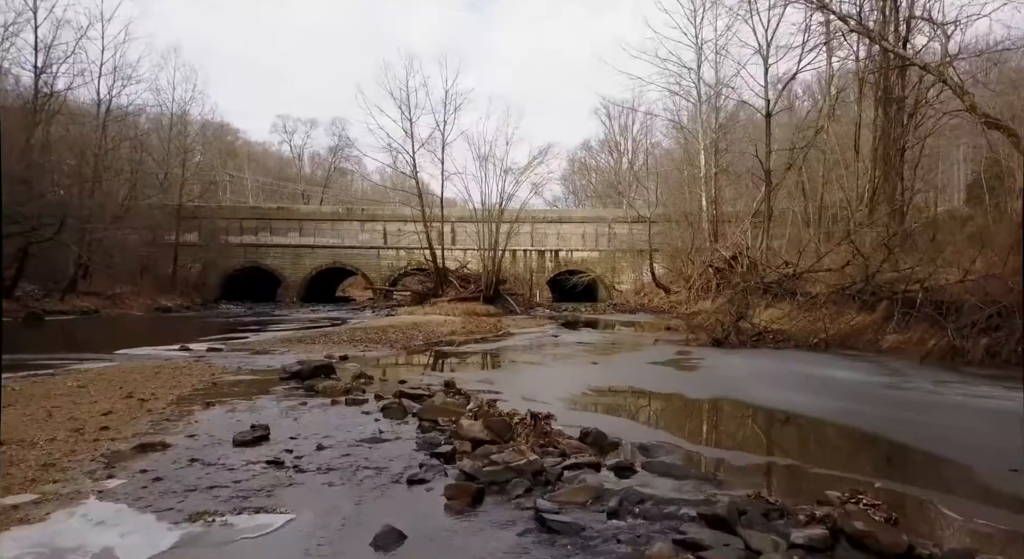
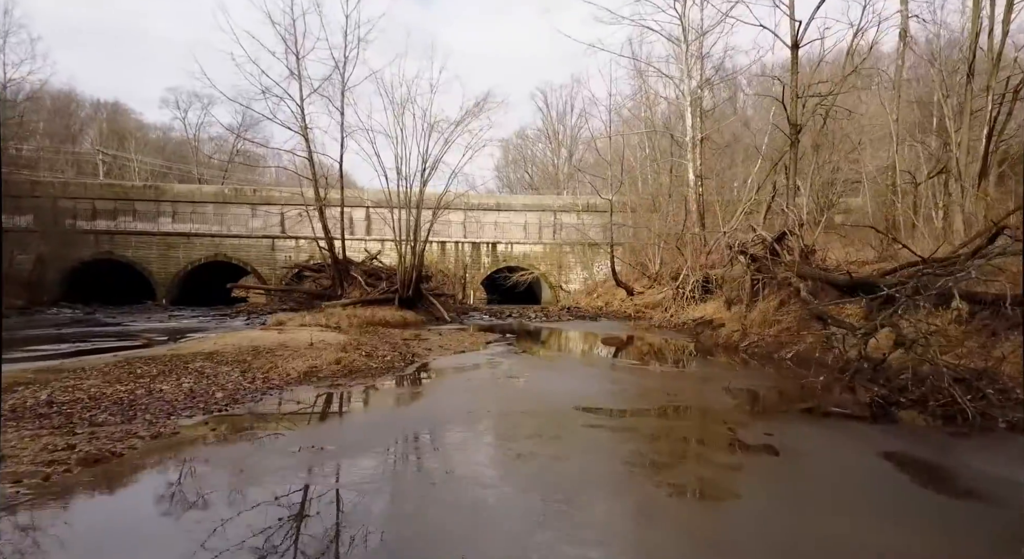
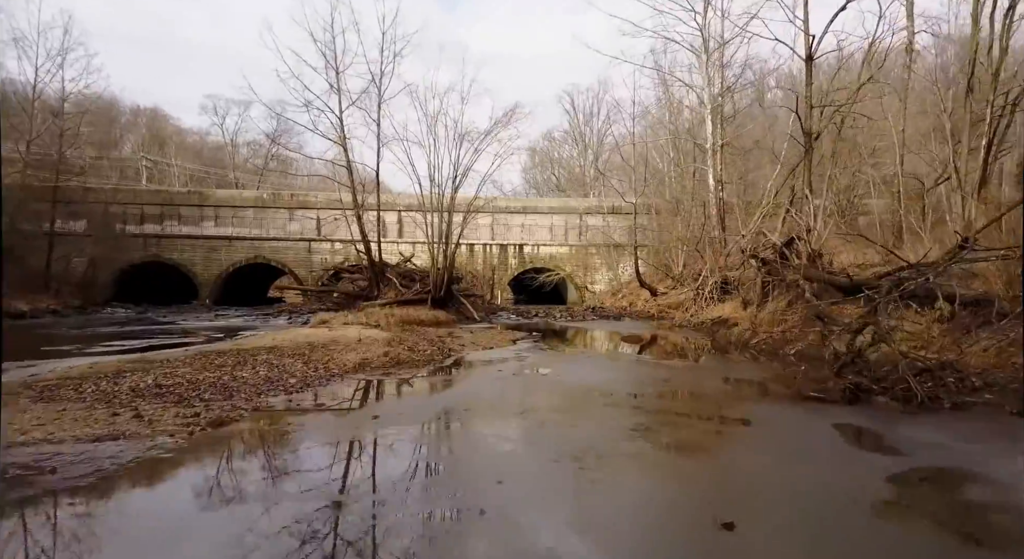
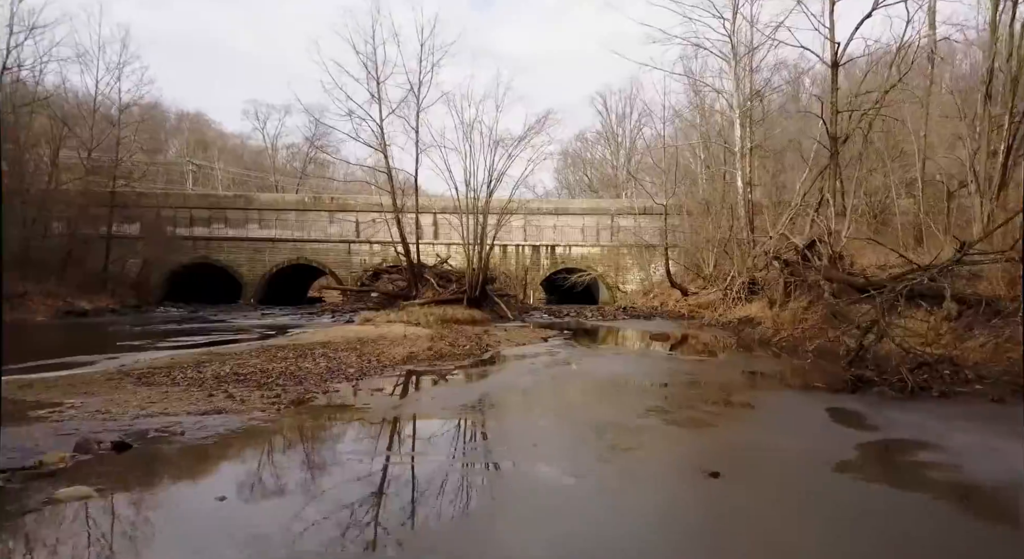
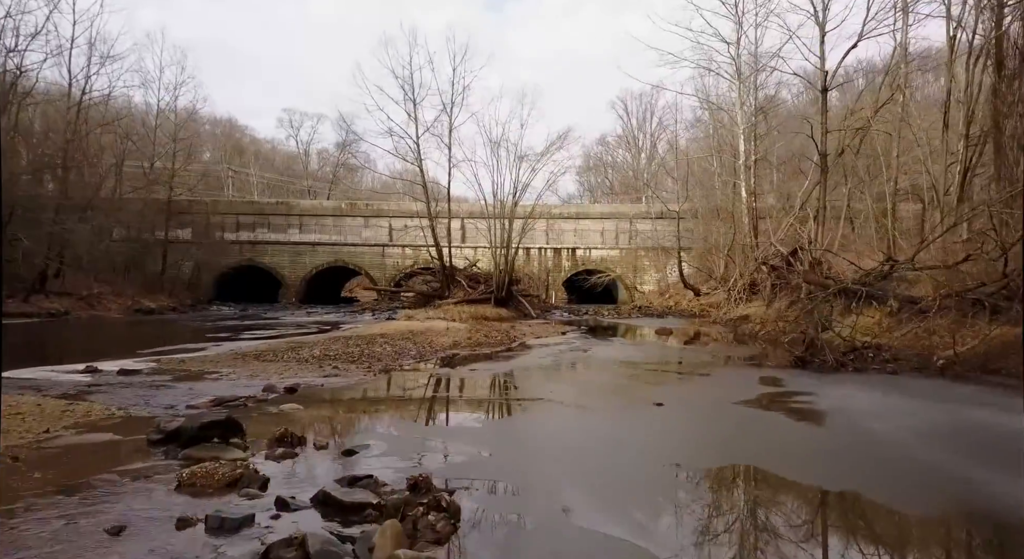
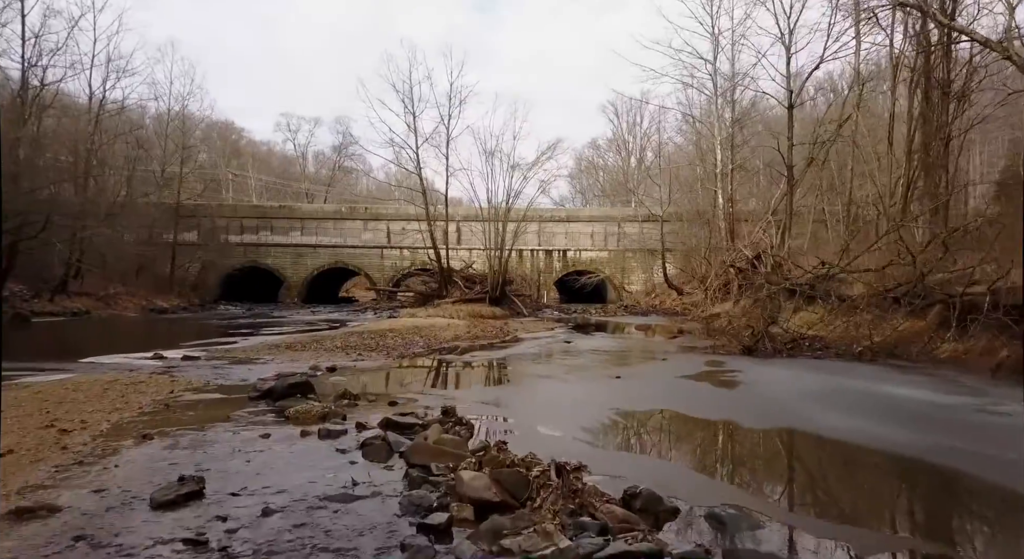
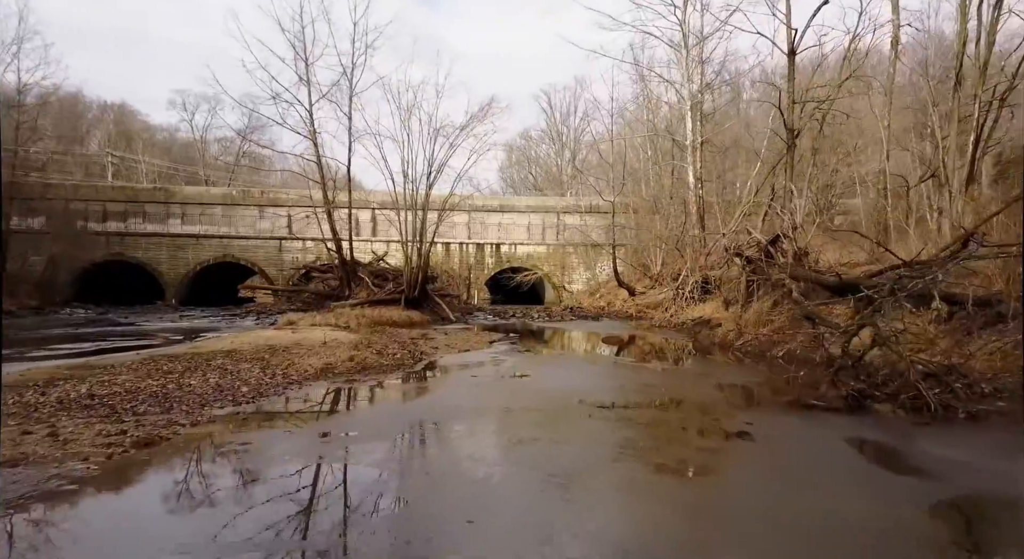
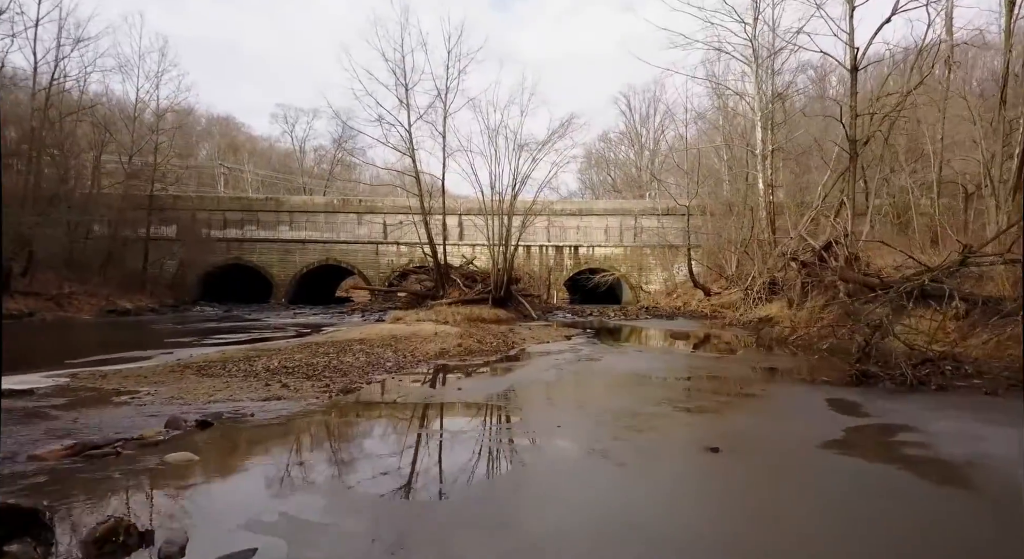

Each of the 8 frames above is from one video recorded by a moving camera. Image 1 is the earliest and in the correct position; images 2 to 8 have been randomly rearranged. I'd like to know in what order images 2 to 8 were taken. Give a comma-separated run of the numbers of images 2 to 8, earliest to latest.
6, 5, 8, 4, 3, 7, 2
